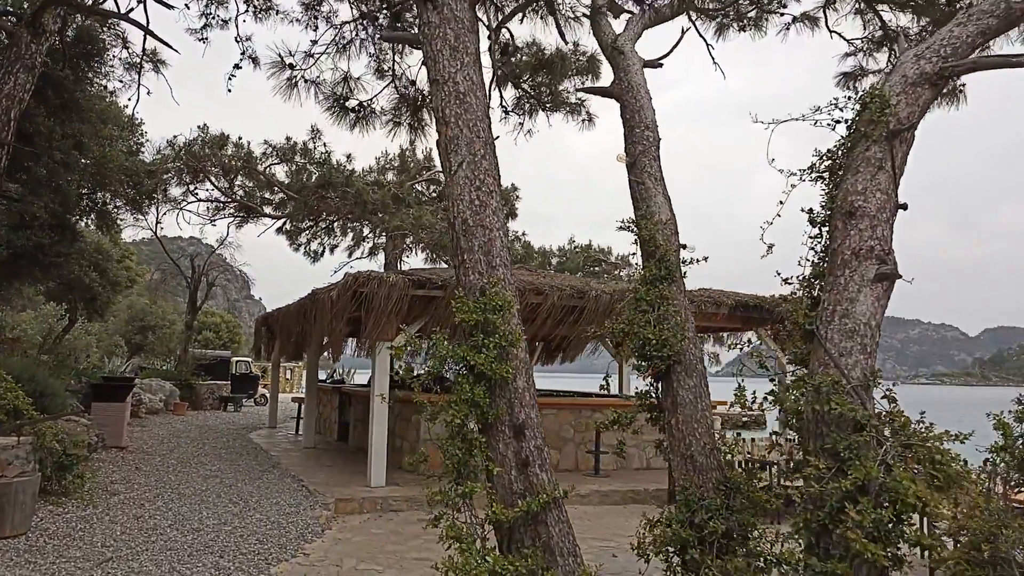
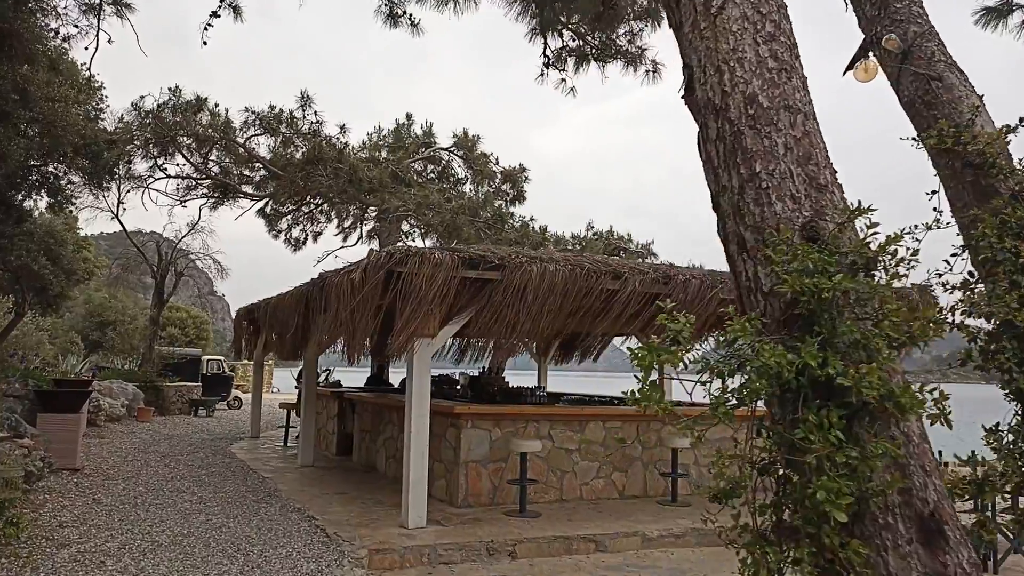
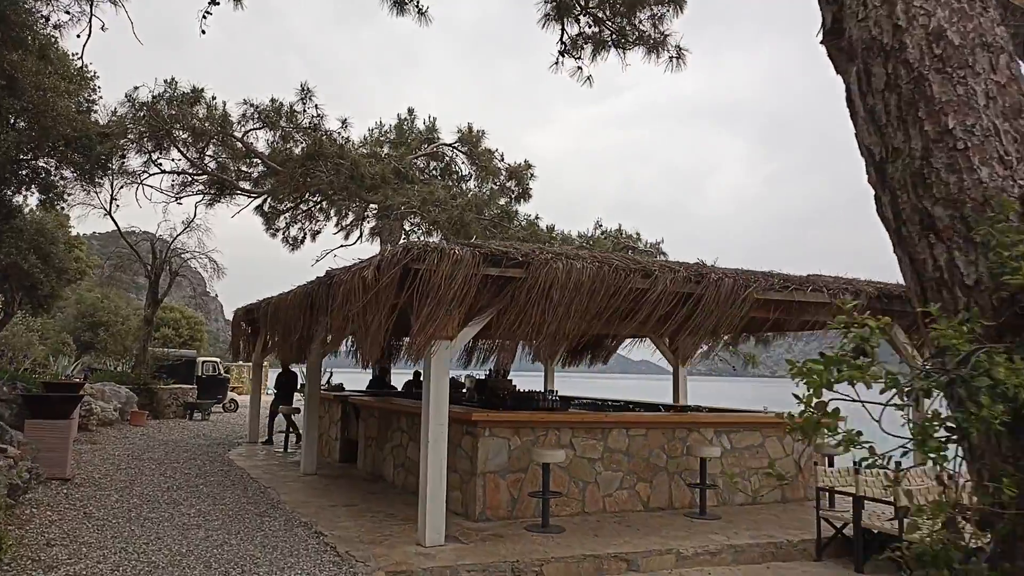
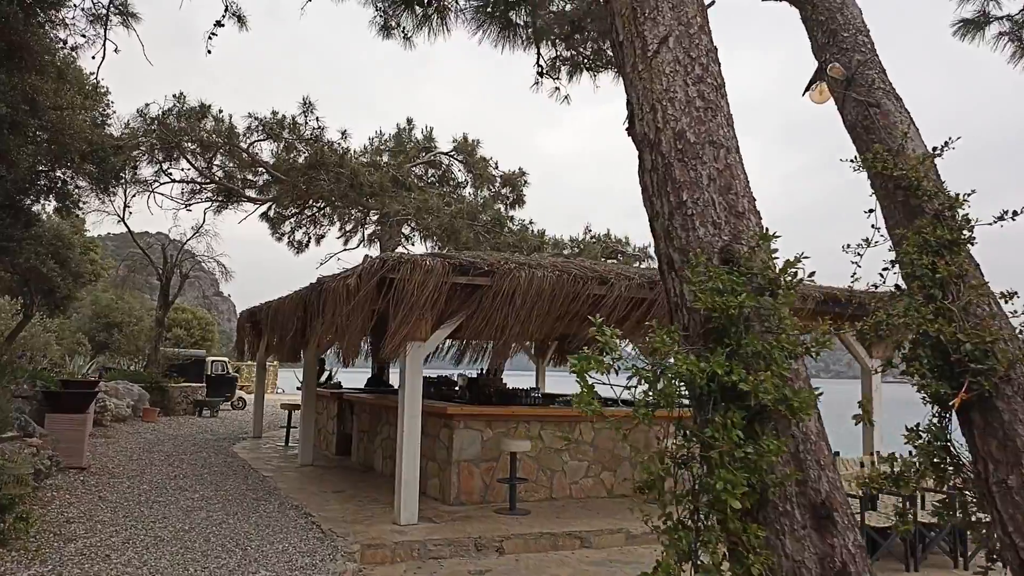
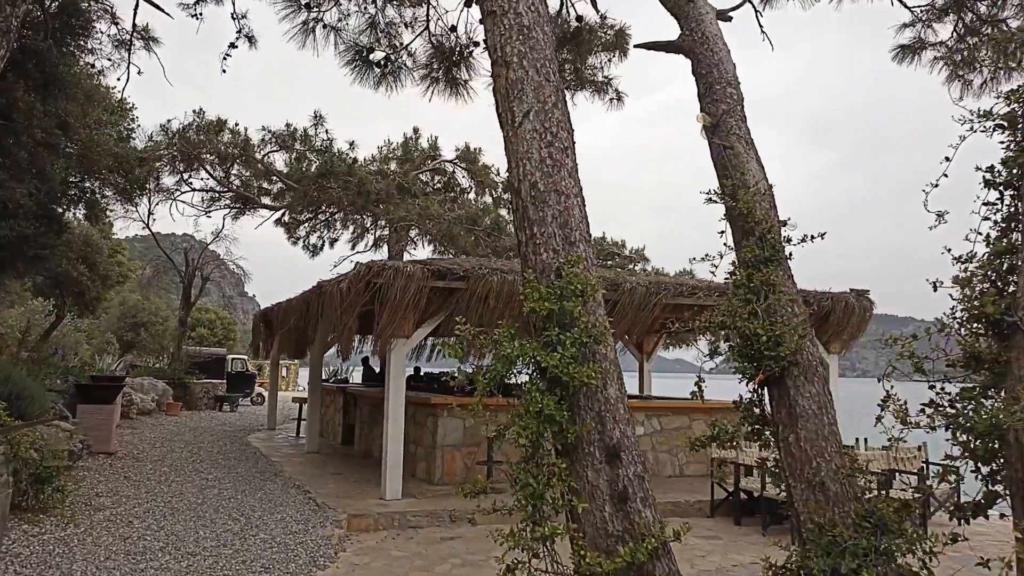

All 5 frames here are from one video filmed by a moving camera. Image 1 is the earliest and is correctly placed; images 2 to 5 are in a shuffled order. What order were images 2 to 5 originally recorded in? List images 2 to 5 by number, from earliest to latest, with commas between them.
5, 4, 2, 3
